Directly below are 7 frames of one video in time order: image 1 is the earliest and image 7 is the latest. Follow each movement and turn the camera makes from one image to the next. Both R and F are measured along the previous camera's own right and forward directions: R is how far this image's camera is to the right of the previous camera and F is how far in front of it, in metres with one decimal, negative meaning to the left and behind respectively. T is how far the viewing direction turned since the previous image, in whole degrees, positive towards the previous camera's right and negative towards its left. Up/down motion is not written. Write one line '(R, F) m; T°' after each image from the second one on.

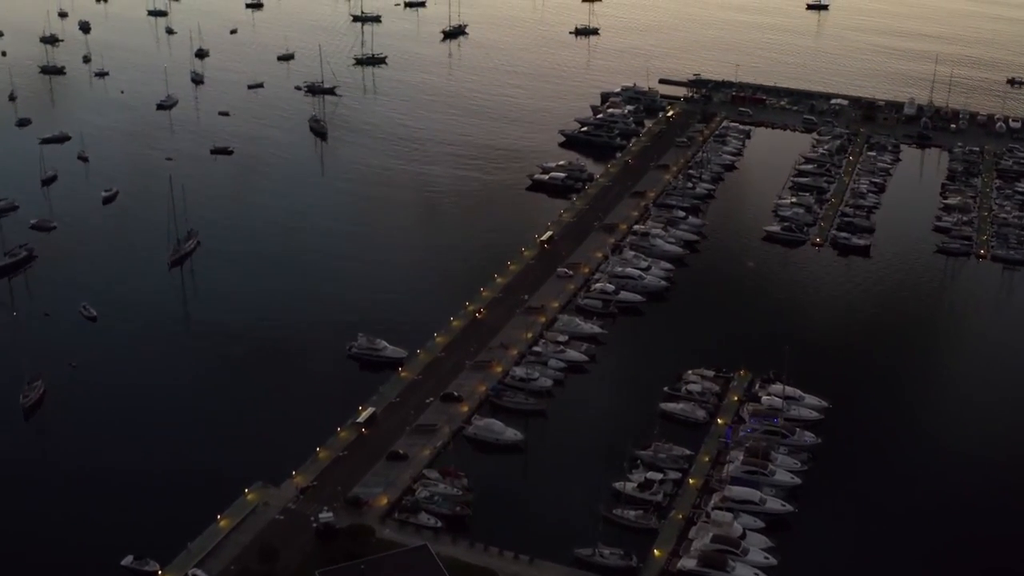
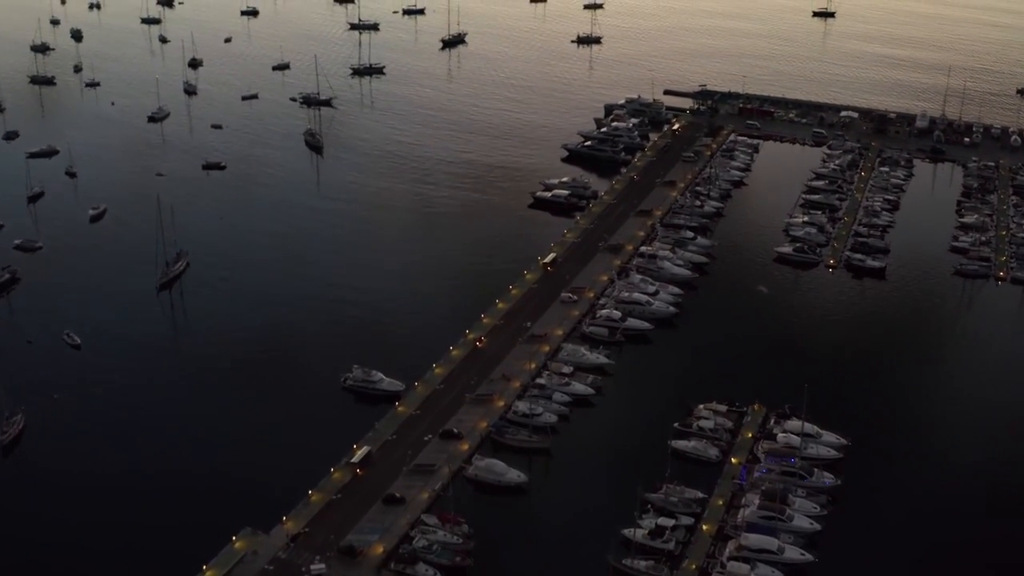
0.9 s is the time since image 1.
(-0.1, +1.9) m; 0°
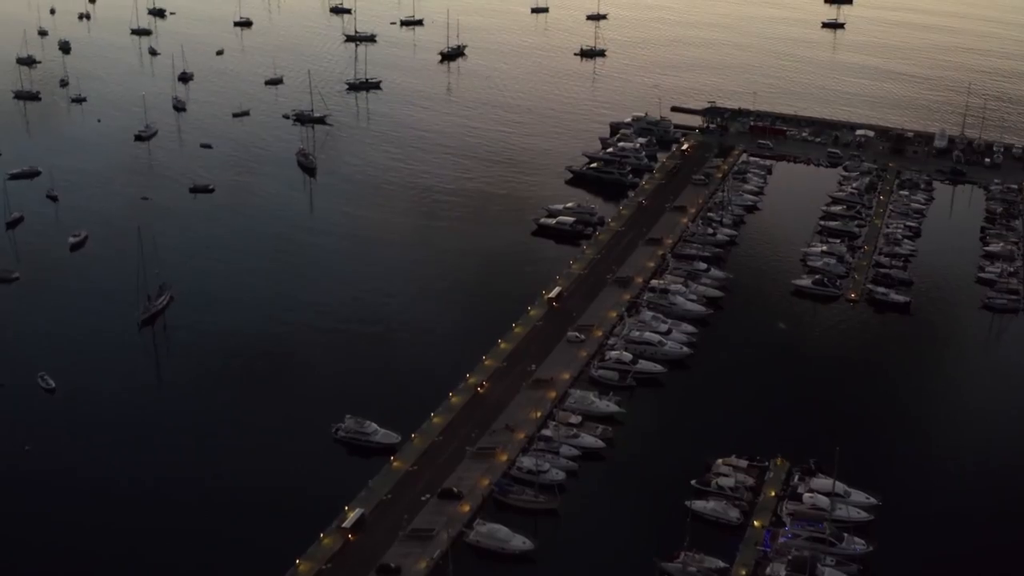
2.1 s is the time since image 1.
(-0.2, +2.7) m; 0°
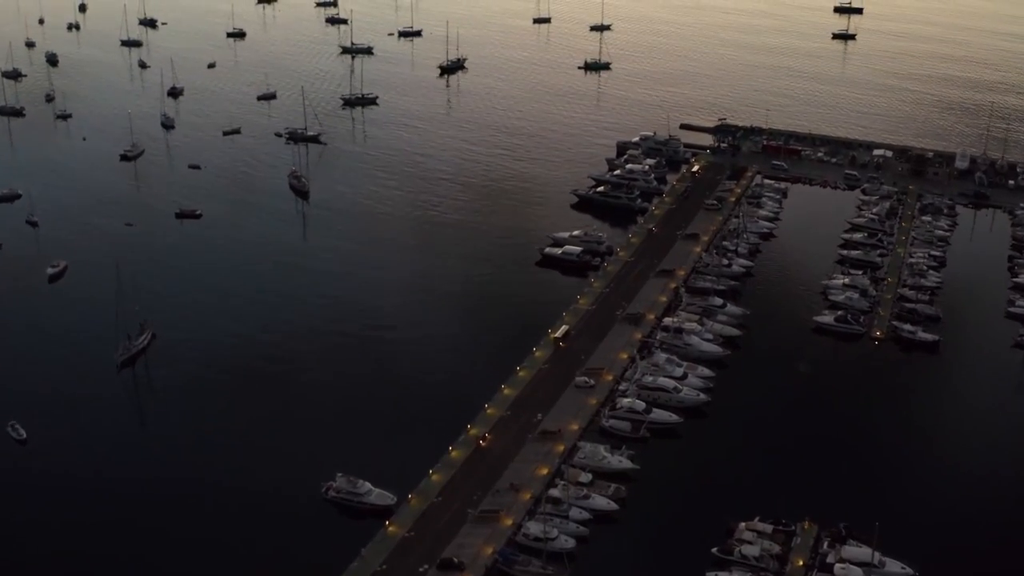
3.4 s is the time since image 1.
(-0.2, +2.7) m; 0°
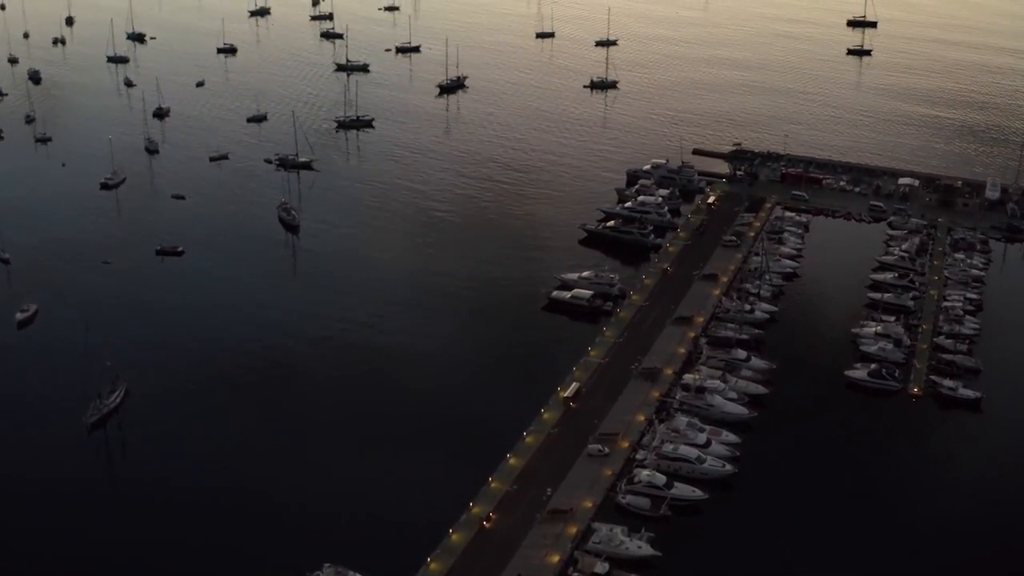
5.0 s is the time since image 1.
(-0.2, +3.5) m; 0°
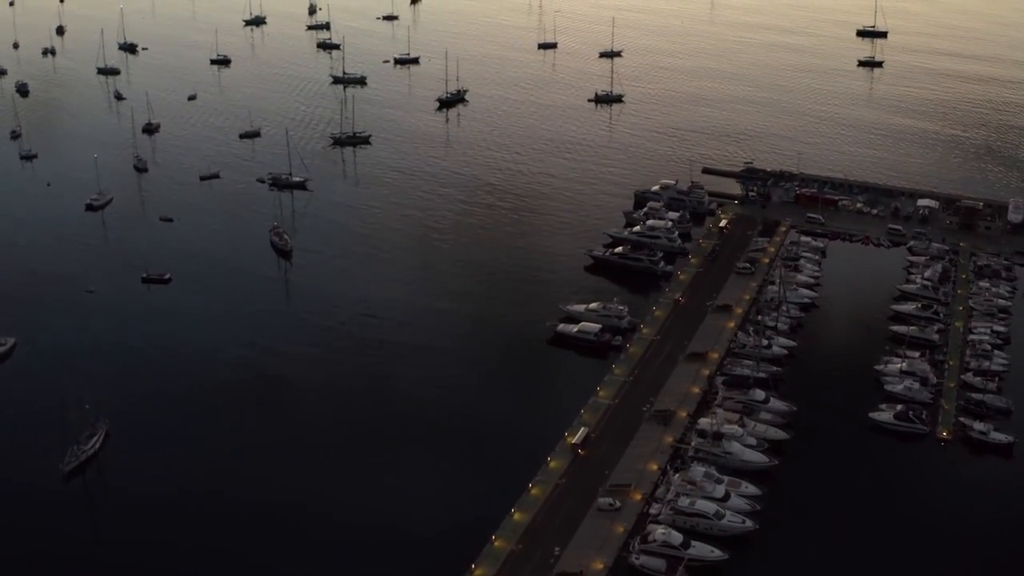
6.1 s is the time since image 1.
(-0.2, +2.4) m; 0°
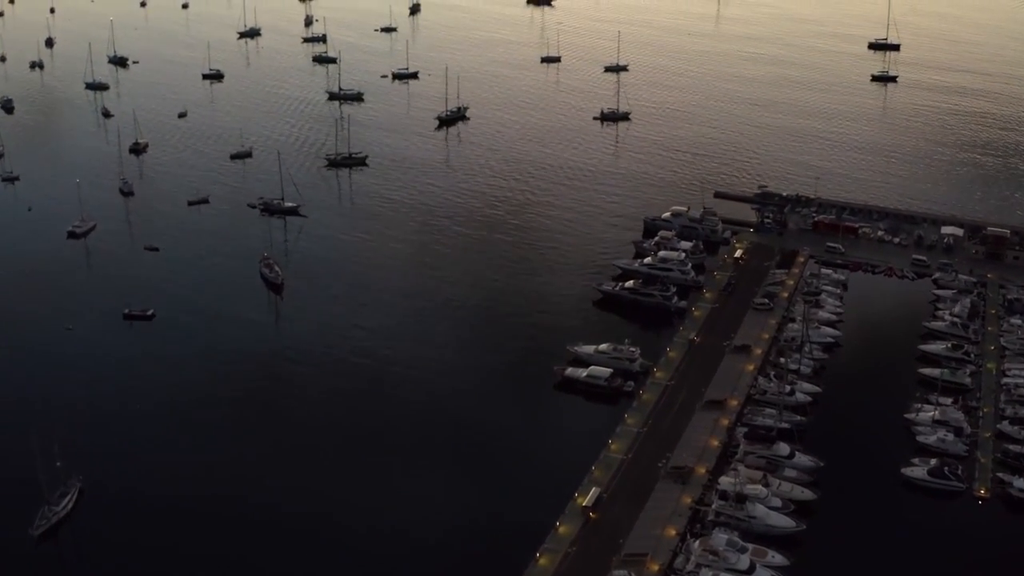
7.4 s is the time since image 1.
(-0.2, +2.7) m; 0°
